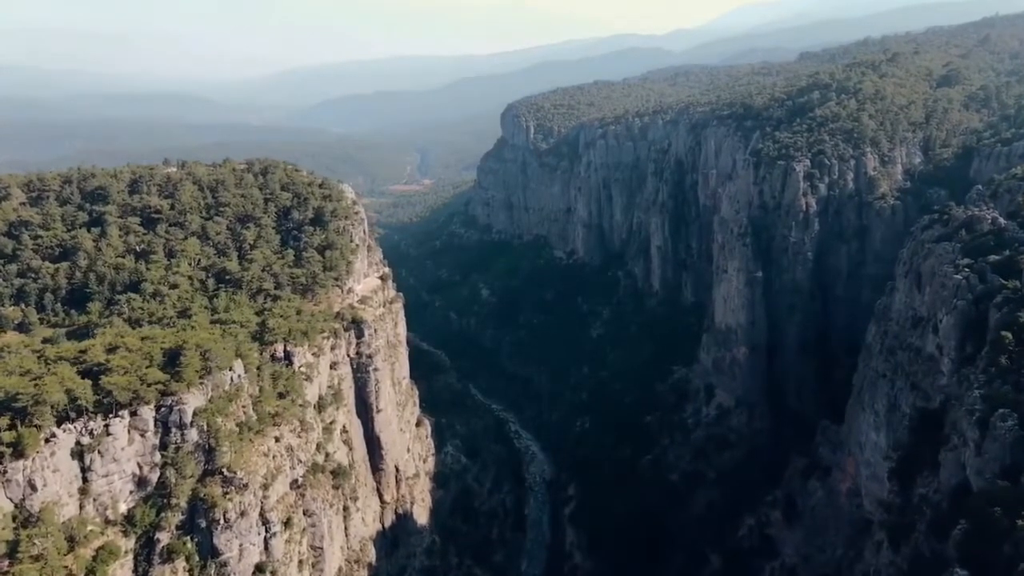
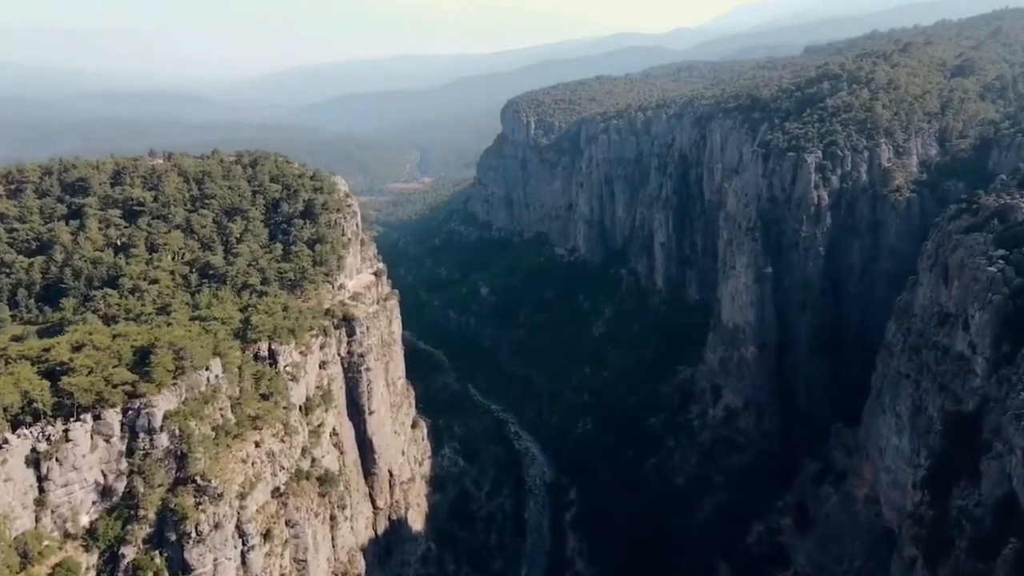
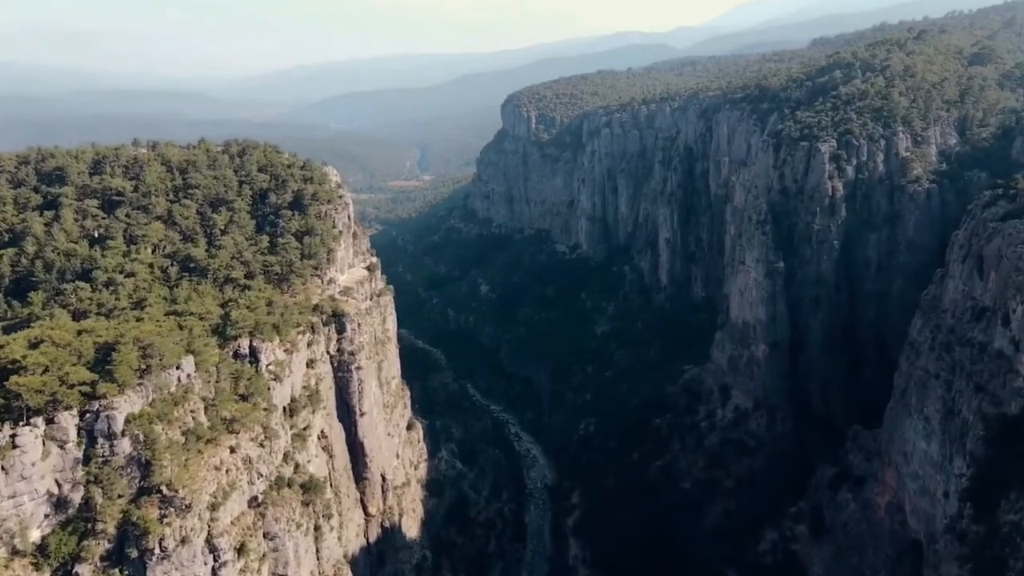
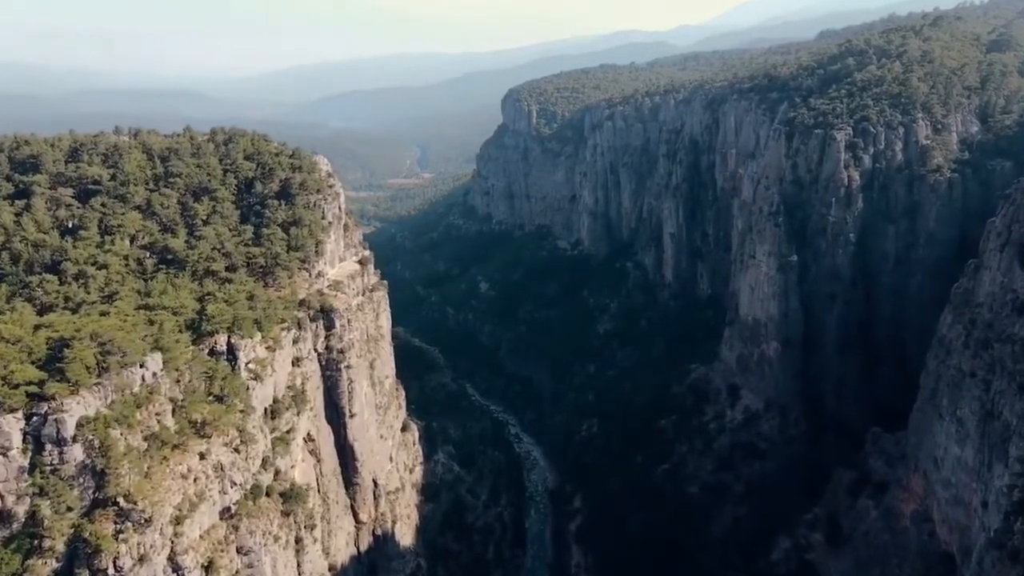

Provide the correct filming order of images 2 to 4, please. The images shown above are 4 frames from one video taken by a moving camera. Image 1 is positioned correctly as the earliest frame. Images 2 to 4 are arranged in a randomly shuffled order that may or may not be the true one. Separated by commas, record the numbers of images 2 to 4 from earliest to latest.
2, 3, 4
